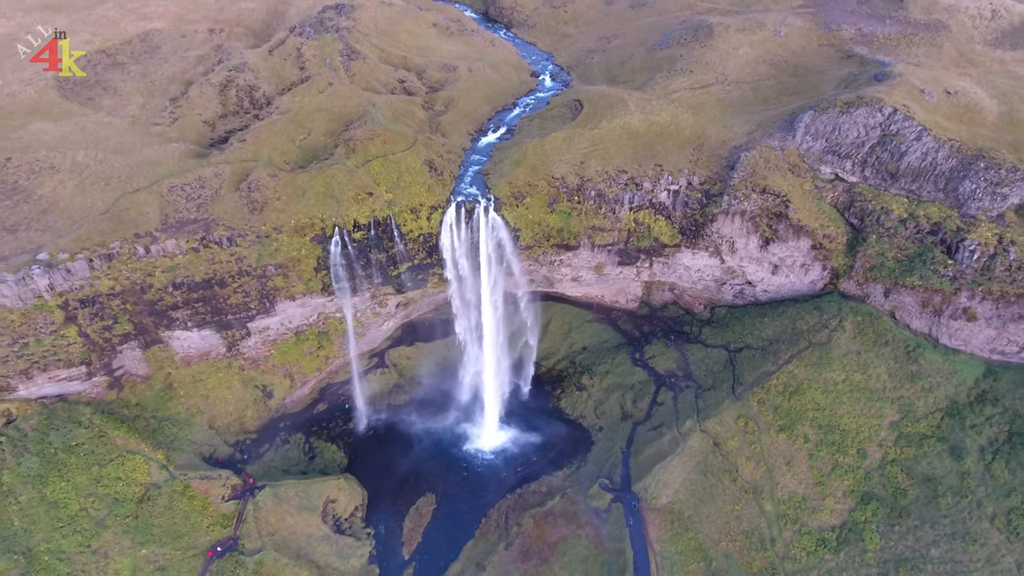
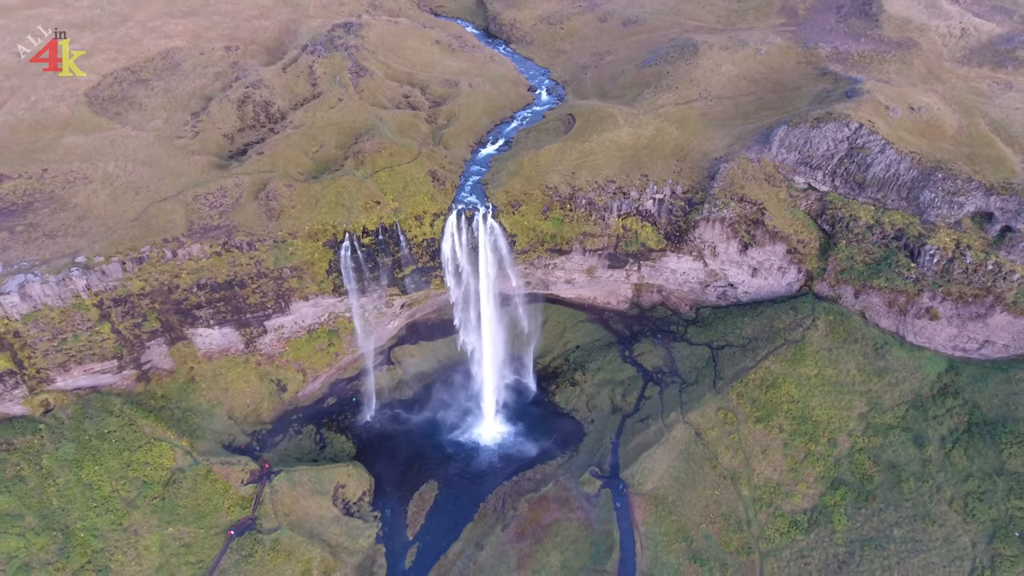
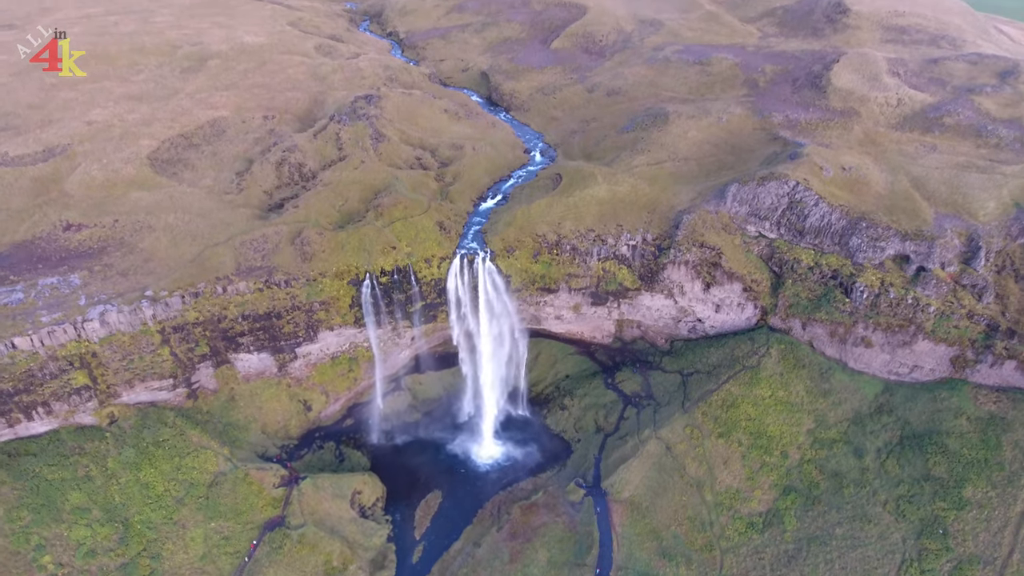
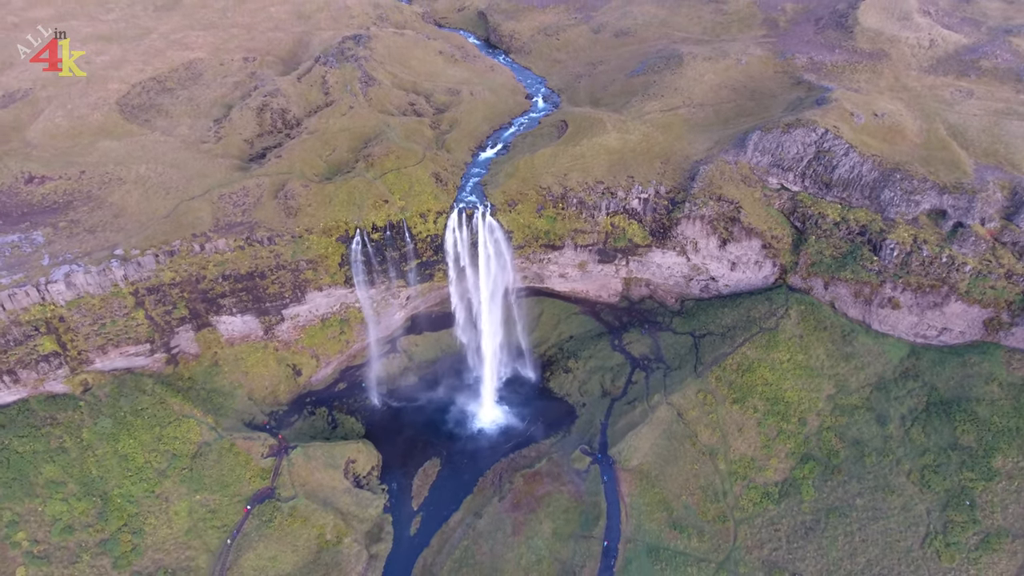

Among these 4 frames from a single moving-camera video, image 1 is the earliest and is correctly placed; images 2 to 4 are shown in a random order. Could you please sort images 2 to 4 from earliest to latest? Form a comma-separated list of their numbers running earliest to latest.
2, 4, 3
